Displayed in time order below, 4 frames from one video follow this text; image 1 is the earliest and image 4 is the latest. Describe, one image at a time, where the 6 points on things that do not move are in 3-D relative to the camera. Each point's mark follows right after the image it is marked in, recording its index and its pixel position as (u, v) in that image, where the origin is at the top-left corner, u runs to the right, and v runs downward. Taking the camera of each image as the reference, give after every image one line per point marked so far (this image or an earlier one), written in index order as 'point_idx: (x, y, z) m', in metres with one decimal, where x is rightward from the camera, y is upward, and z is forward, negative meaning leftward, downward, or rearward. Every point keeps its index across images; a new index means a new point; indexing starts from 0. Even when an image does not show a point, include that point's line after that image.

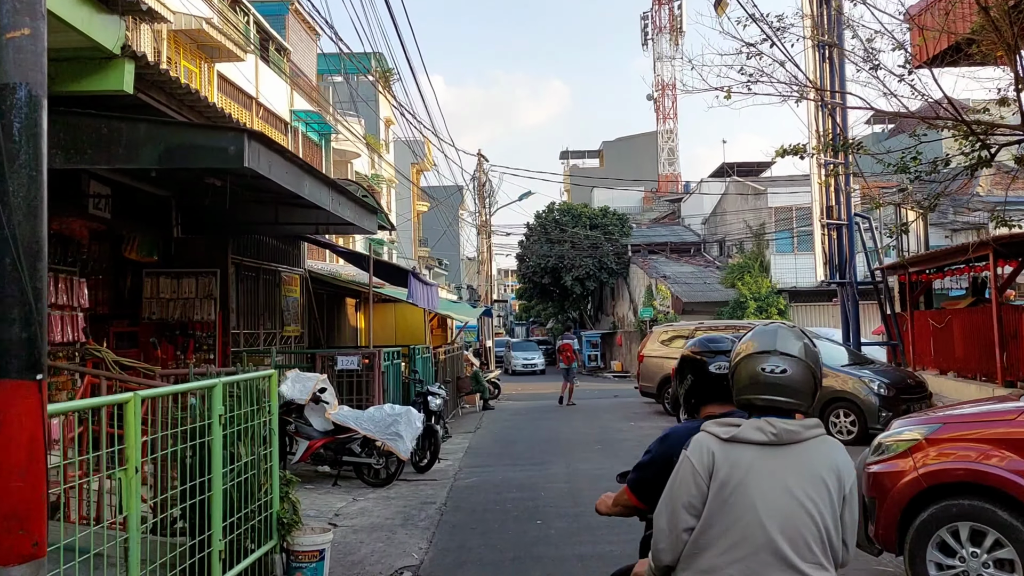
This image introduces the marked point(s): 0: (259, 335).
0: (-3.7, -0.7, +11.2) m
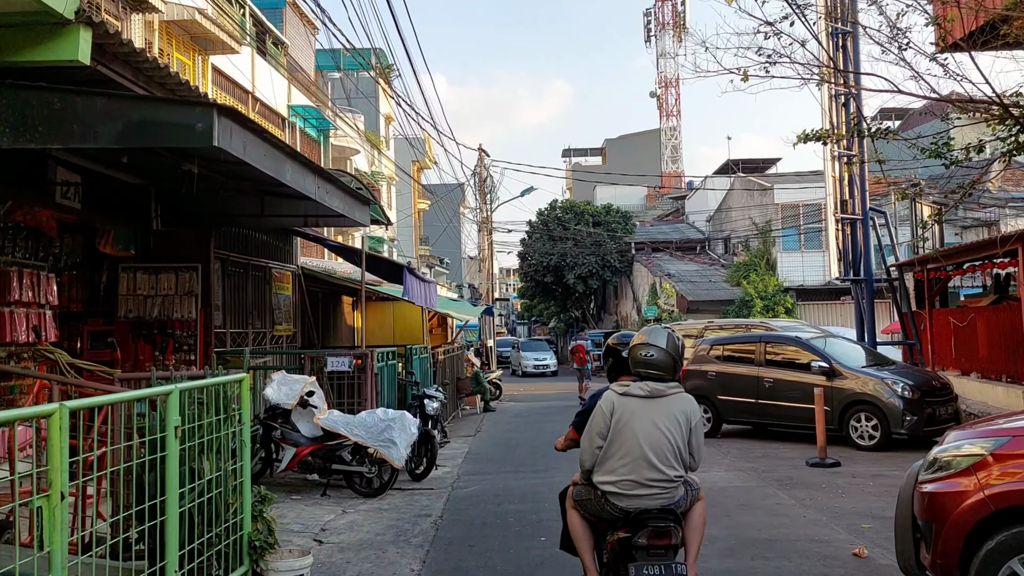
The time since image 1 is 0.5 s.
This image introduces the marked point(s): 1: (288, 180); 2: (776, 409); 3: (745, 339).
0: (-3.7, -0.7, +10.6) m
1: (-1.8, +0.9, +6.1) m
2: (+3.6, -1.7, +10.5) m
3: (+3.4, -0.7, +11.2) m
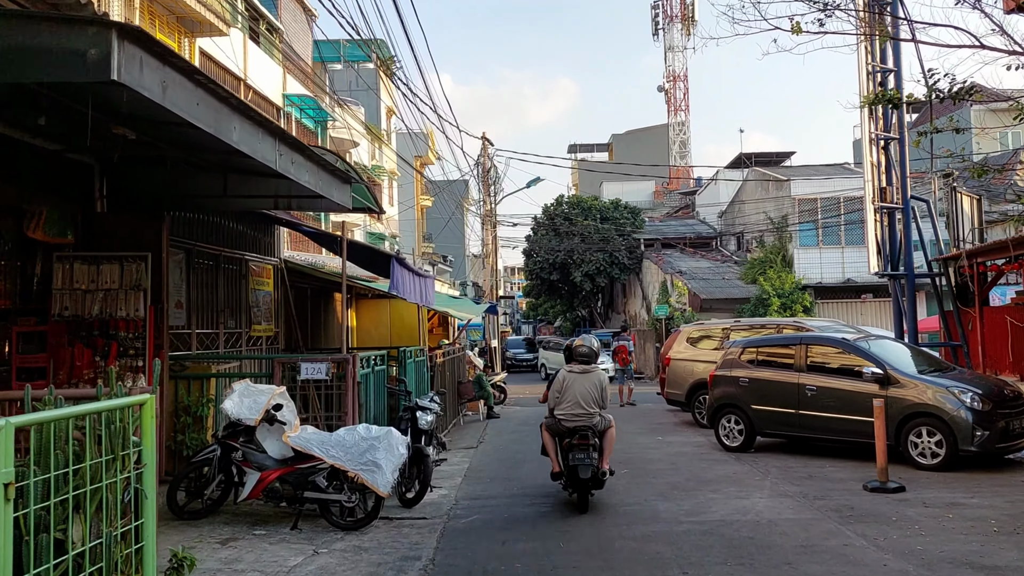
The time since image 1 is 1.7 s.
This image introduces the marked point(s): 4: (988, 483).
0: (-3.6, -0.6, +9.4) m
1: (-1.8, +0.9, +4.9) m
2: (+3.7, -1.6, +9.2) m
3: (+3.5, -0.7, +9.9) m
4: (+4.8, -1.9, +7.7) m
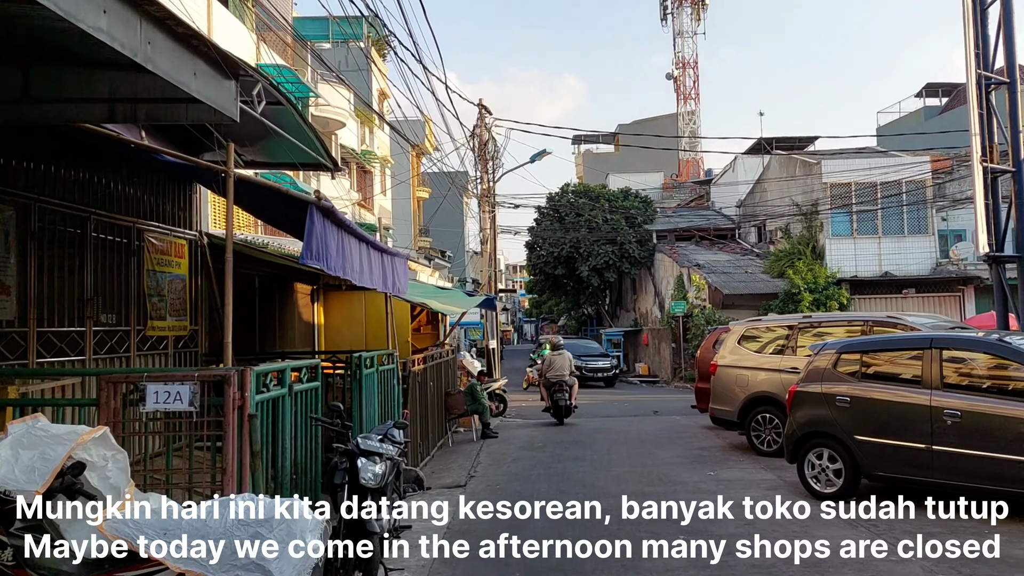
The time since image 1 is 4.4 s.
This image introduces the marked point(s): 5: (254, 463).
0: (-3.6, -0.4, +6.4) m
1: (-1.8, +1.1, +1.9) m
2: (+3.7, -1.4, +6.2) m
3: (+3.5, -0.5, +6.9) m
4: (+4.8, -1.8, +4.7) m
5: (-1.5, -1.0, +4.5) m
